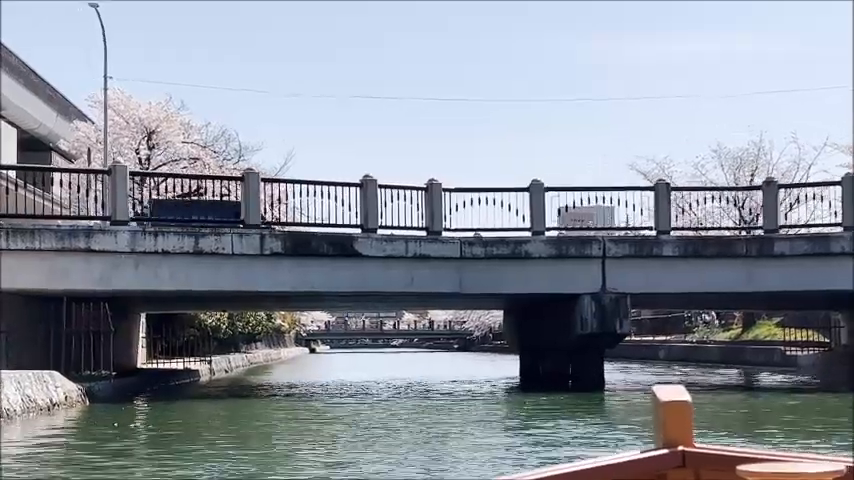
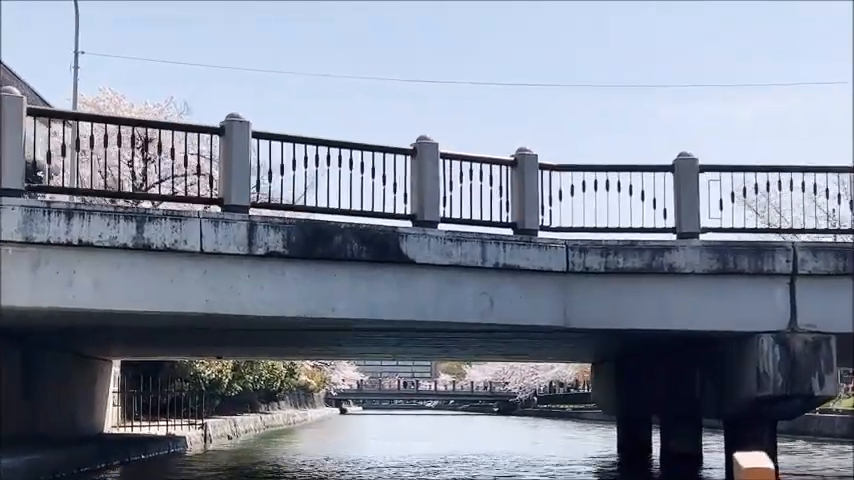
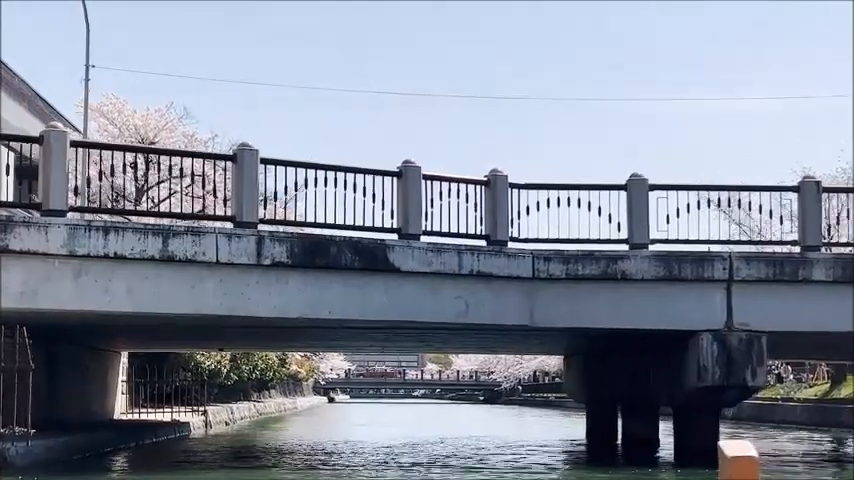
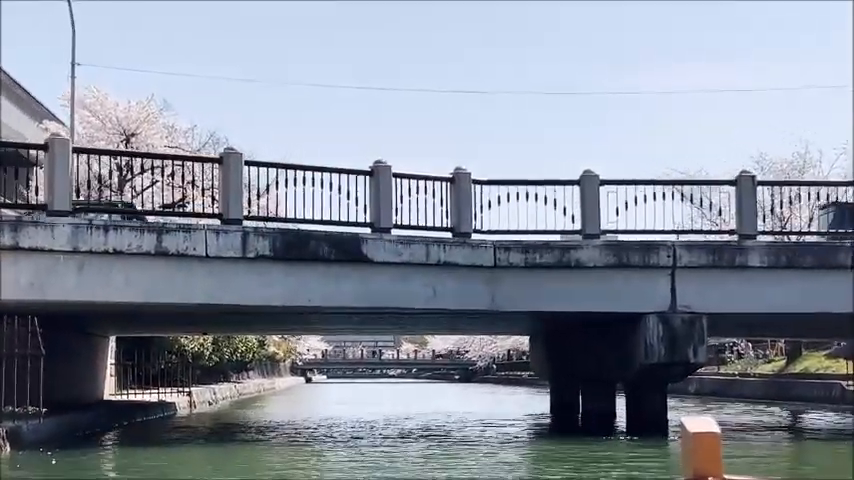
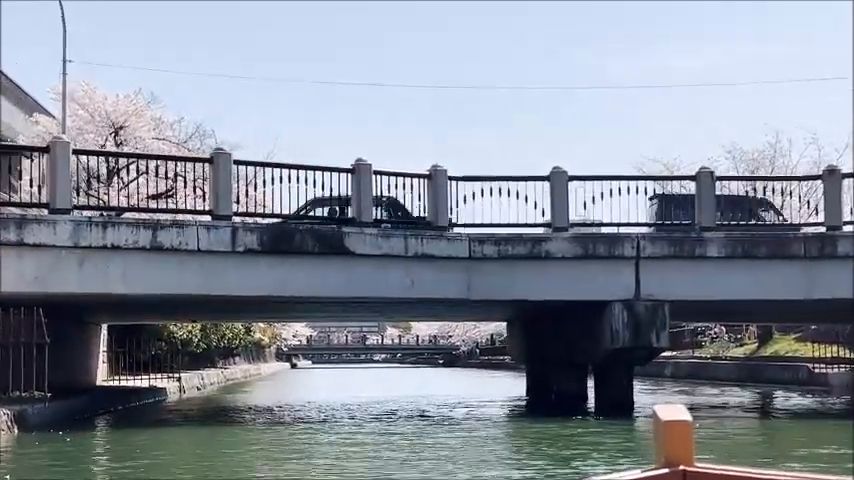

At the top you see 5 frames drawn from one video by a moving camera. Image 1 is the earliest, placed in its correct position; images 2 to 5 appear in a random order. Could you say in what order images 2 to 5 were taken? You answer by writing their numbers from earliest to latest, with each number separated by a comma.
5, 4, 3, 2
